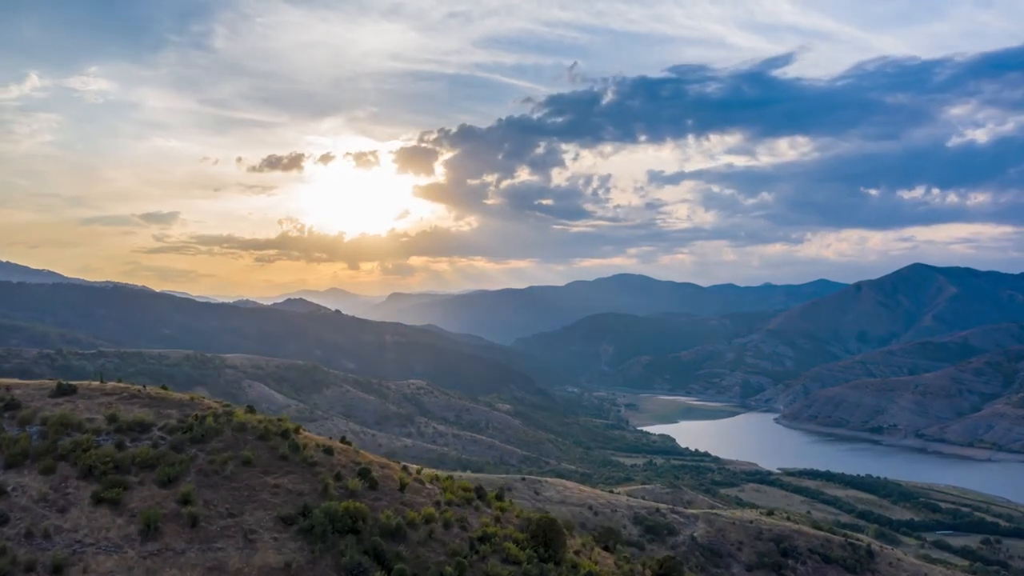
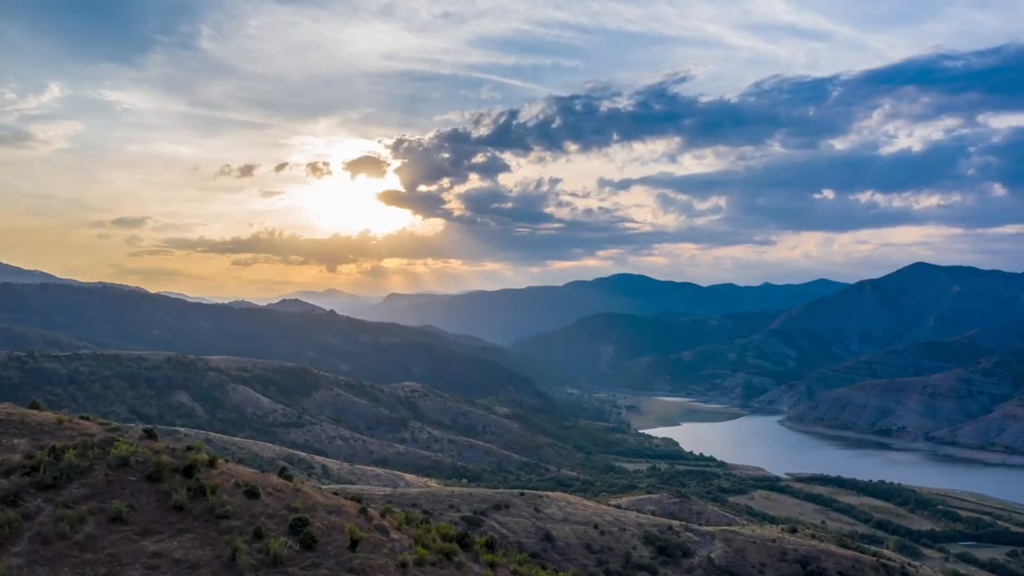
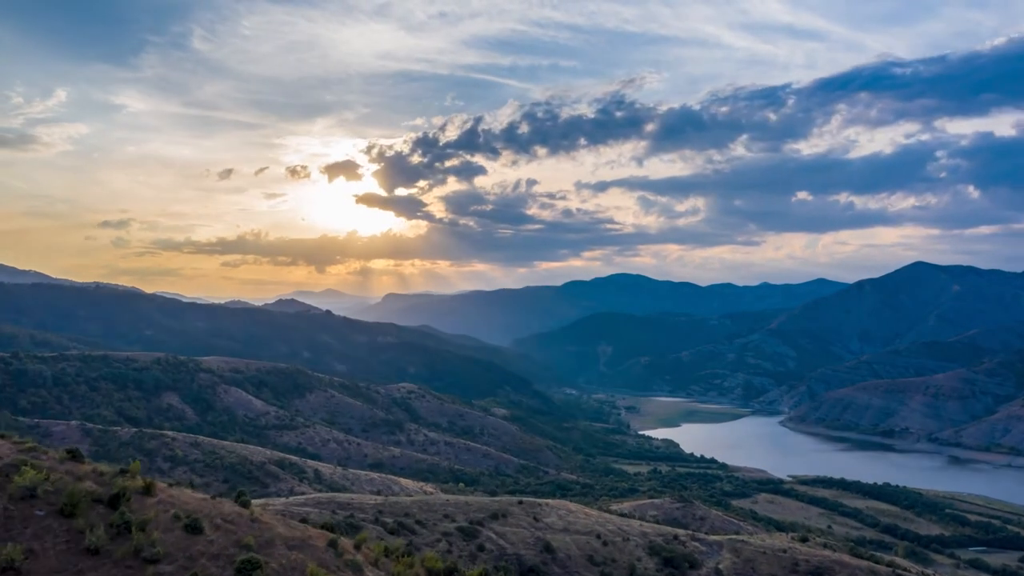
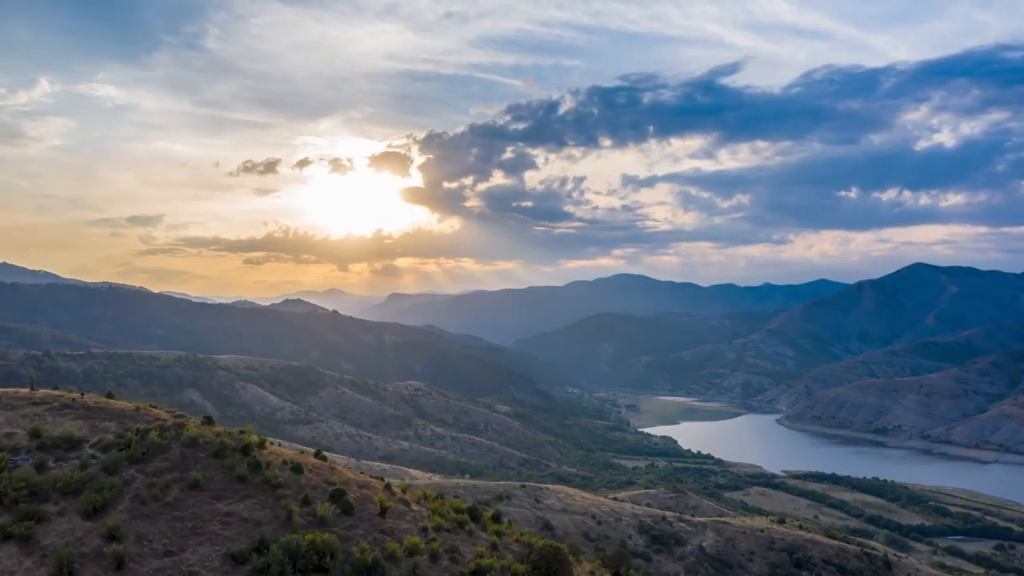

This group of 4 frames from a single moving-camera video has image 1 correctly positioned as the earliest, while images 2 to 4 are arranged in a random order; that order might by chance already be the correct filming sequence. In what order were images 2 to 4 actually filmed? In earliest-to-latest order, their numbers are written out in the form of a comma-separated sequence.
4, 2, 3
